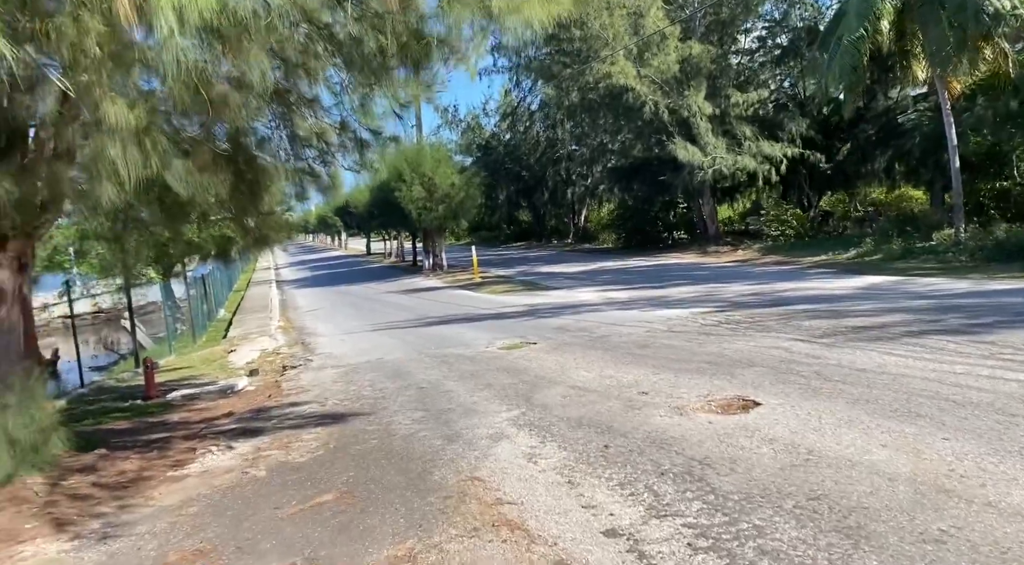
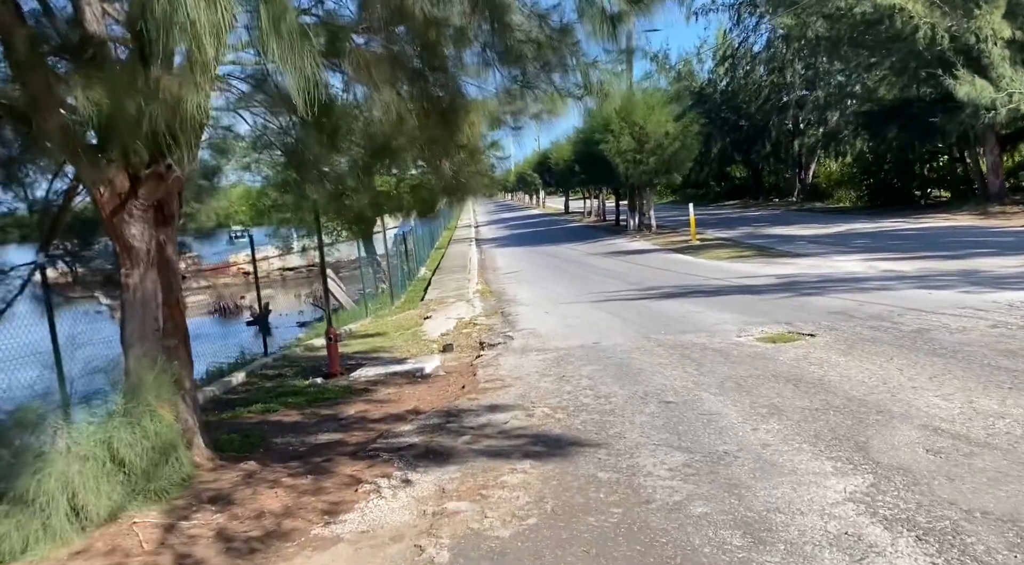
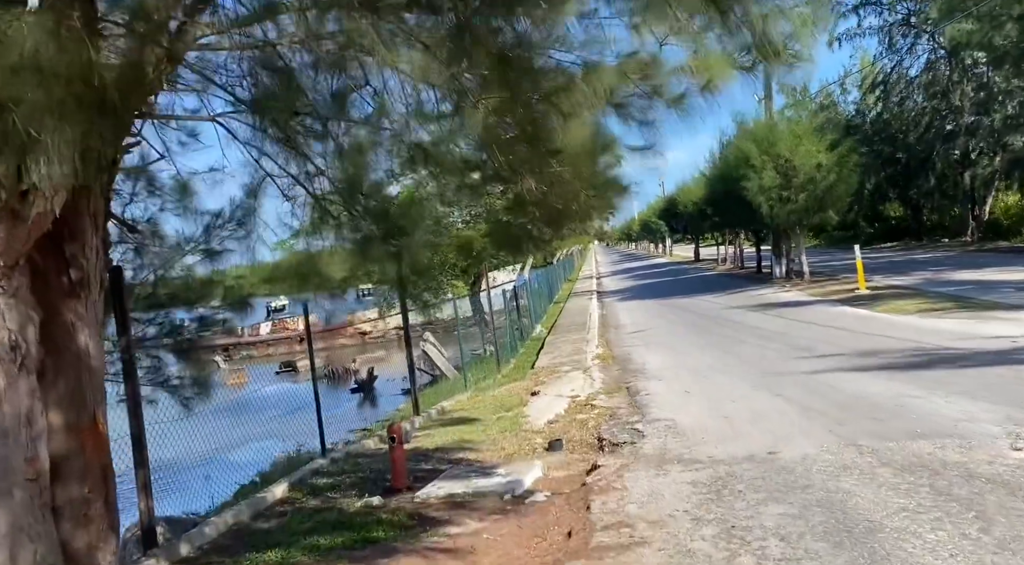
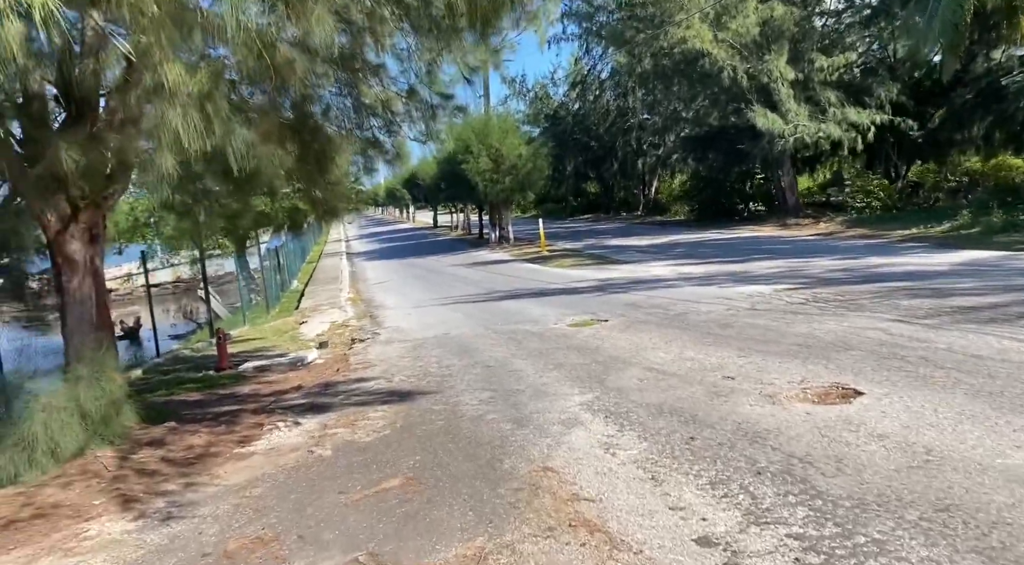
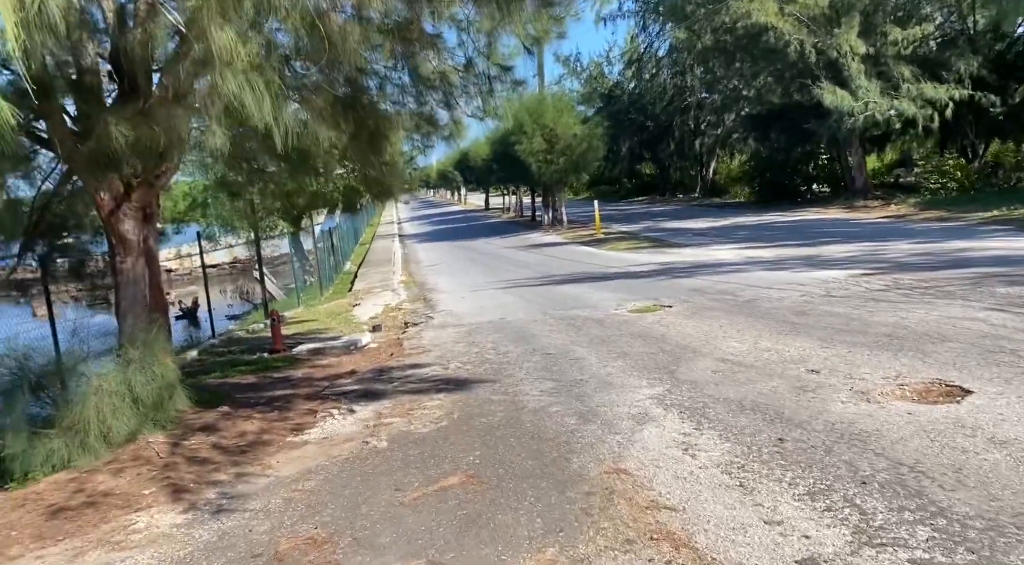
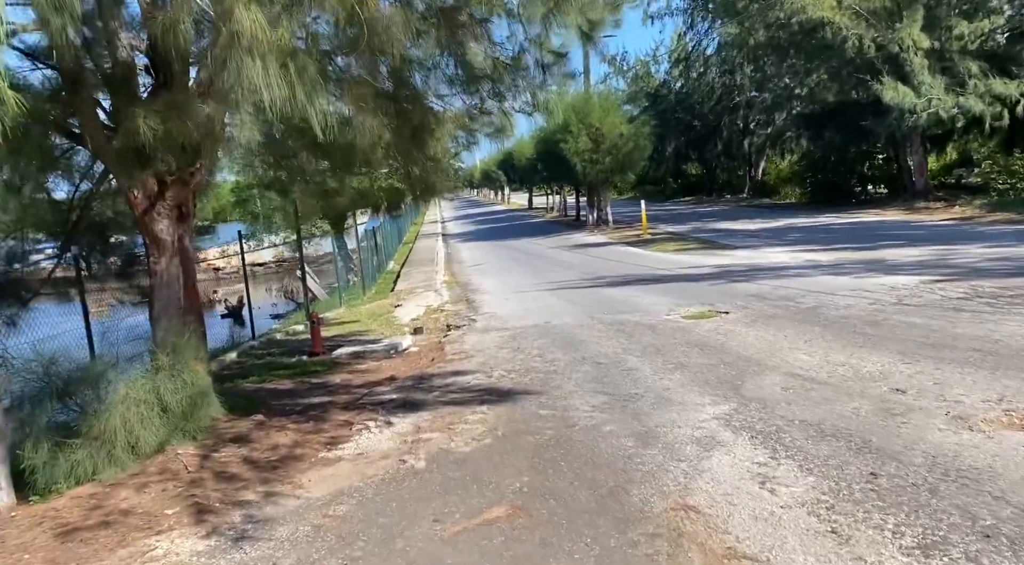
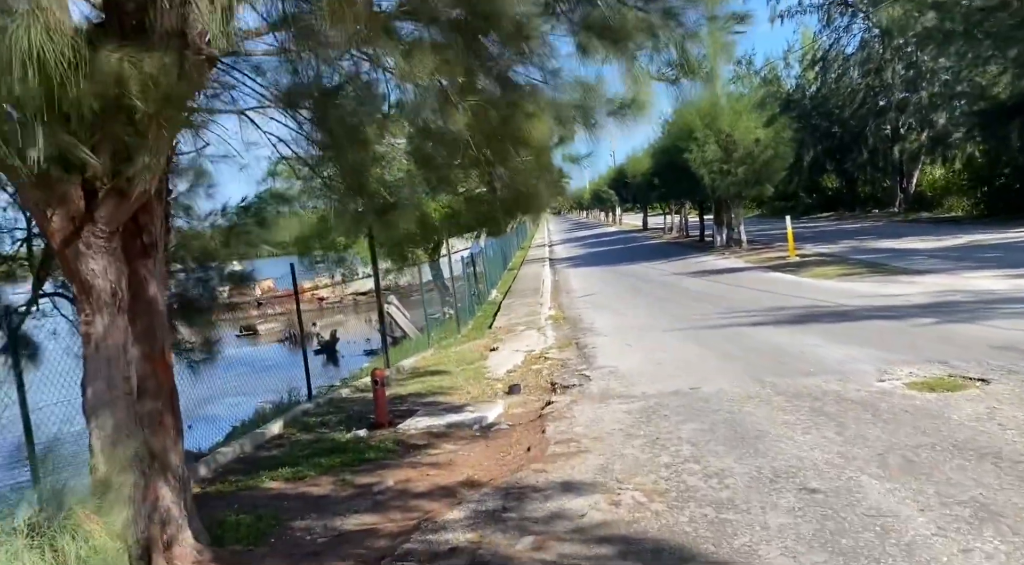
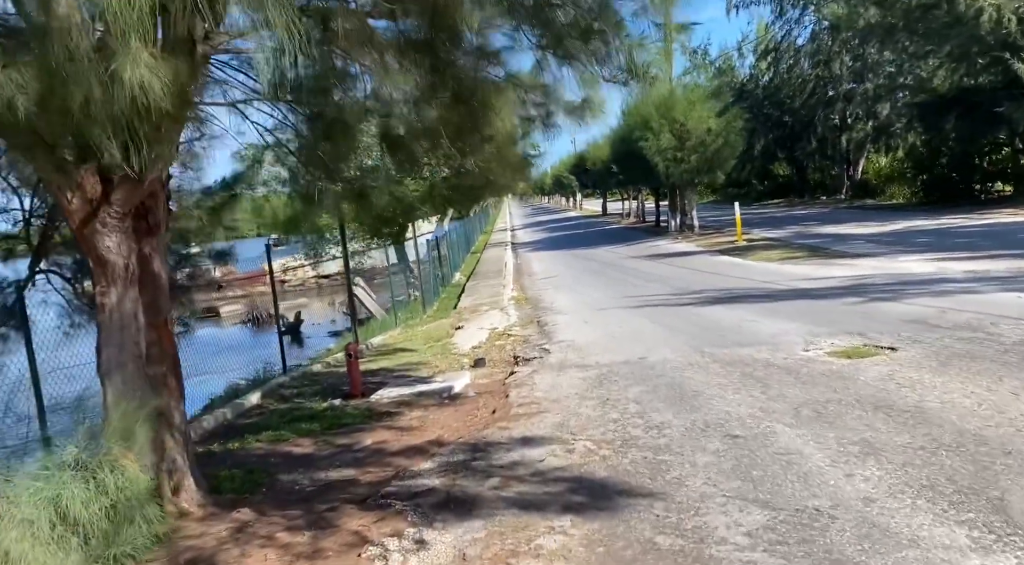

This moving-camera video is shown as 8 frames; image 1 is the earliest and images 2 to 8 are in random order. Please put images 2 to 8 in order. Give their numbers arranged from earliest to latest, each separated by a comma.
4, 5, 6, 2, 8, 7, 3
